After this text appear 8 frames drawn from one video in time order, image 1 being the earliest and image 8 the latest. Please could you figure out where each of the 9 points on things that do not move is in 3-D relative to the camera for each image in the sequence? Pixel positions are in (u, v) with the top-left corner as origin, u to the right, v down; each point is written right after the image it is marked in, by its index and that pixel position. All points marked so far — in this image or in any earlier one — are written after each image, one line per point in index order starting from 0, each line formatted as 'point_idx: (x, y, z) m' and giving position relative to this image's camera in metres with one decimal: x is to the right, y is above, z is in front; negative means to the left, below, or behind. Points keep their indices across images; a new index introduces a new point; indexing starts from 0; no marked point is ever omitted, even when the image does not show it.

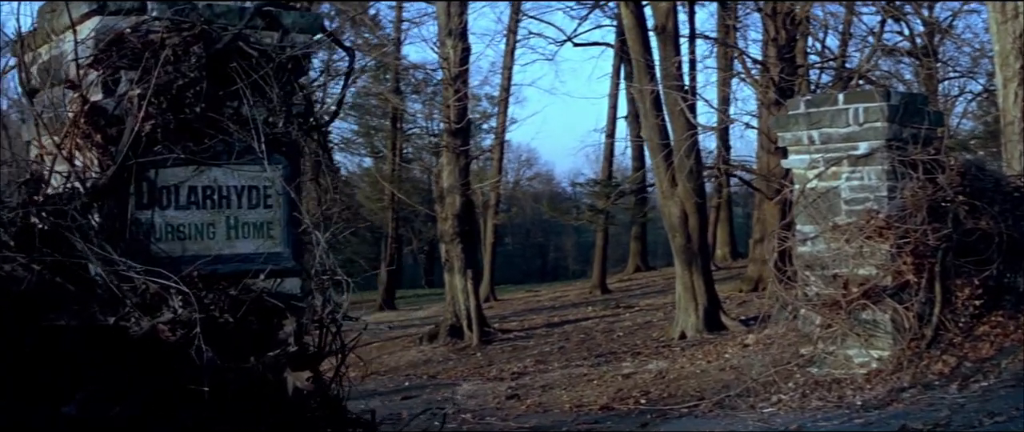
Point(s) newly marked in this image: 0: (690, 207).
0: (+2.1, +0.1, +12.8) m
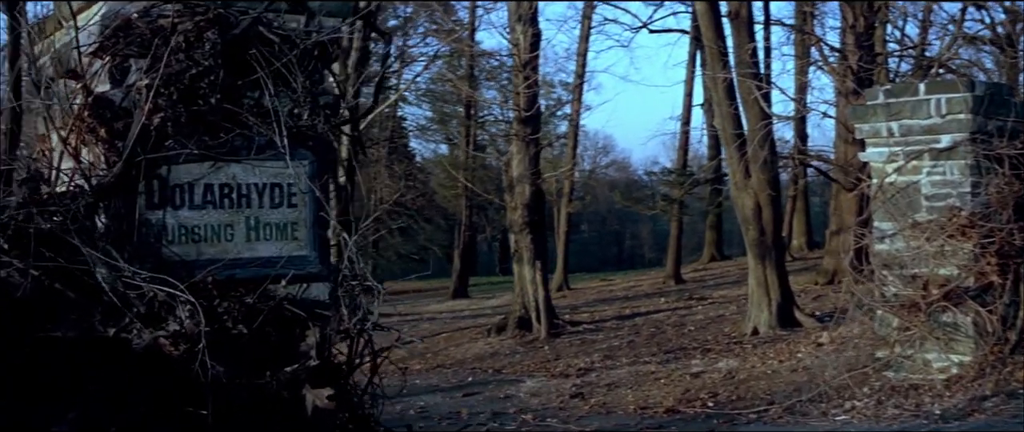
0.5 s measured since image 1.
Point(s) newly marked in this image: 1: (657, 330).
0: (+3.0, +0.2, +12.4) m
1: (+2.2, -1.7, +16.2) m
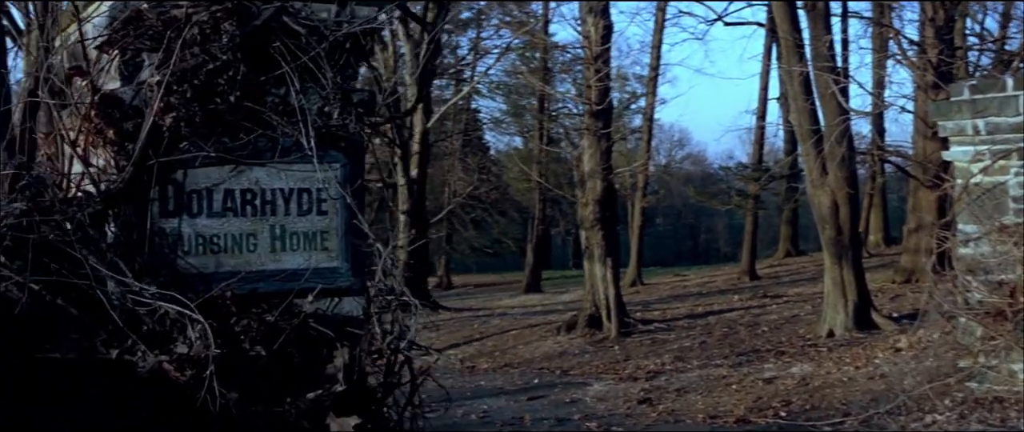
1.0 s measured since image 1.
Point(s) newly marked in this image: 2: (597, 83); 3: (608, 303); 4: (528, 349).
0: (+3.7, +0.2, +12.1) m
1: (+3.3, -1.7, +15.9) m
2: (+1.3, +2.0, +15.3) m
3: (+1.5, -1.3, +16.1) m
4: (+0.3, -2.1, +16.7) m
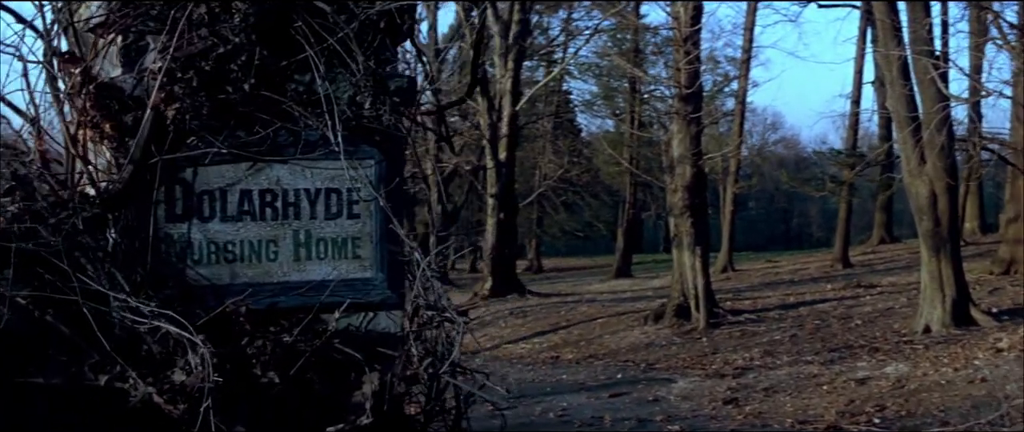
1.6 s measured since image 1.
0: (+4.7, +0.3, +11.6) m
1: (+4.5, -1.6, +15.4) m
2: (+2.5, +2.1, +14.9) m
3: (+2.7, -1.1, +15.8) m
4: (+1.6, -1.9, +16.5) m
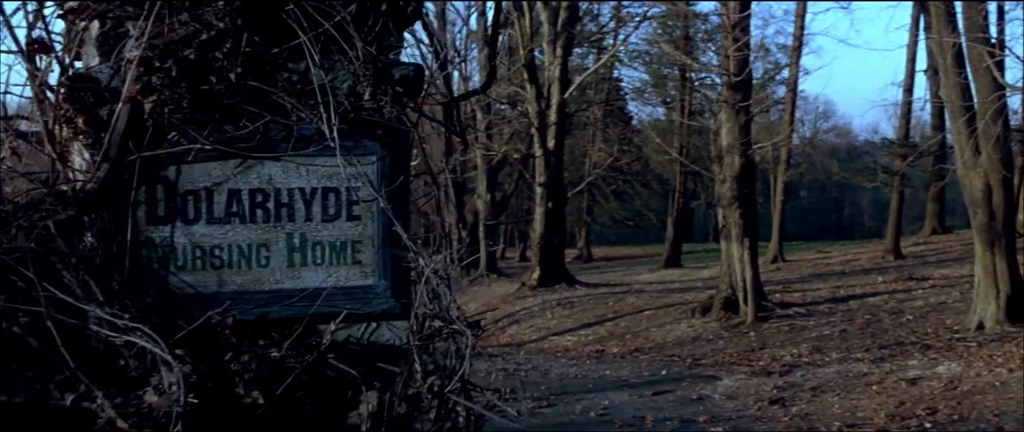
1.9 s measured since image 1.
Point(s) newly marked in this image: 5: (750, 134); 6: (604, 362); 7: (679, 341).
0: (+5.1, +0.4, +11.3) m
1: (+5.2, -1.5, +15.1) m
2: (+3.1, +2.2, +14.7) m
3: (+3.4, -1.0, +15.5) m
4: (+2.3, -1.8, +16.3) m
5: (+3.4, +1.2, +15.0) m
6: (+1.1, -1.8, +12.9) m
7: (+2.4, -1.8, +15.2) m
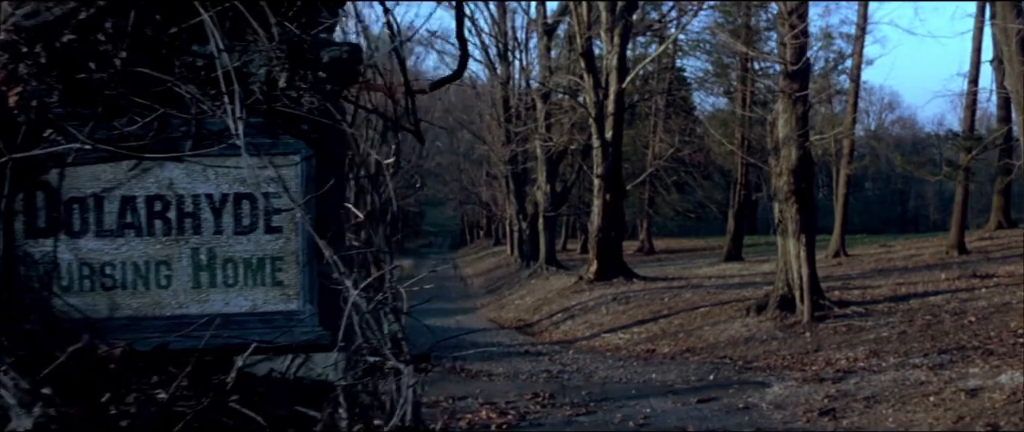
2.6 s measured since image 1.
0: (+5.6, +0.4, +10.7) m
1: (+5.8, -1.4, +14.6) m
2: (+3.7, +2.3, +14.2) m
3: (+4.1, -1.0, +15.1) m
4: (+3.0, -1.7, +15.9) m
5: (+4.1, +1.2, +14.6) m
6: (+1.7, -1.8, +12.6) m
7: (+3.1, -1.7, +14.8) m
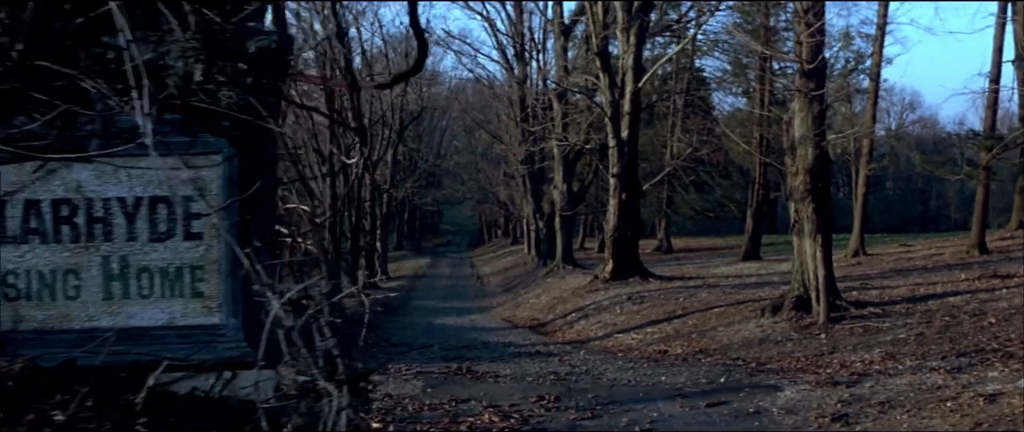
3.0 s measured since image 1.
0: (+5.6, +0.4, +10.4) m
1: (+5.9, -1.4, +14.3) m
2: (+3.8, +2.3, +14.0) m
3: (+4.2, -1.0, +14.8) m
4: (+3.1, -1.7, +15.6) m
5: (+4.2, +1.2, +14.3) m
6: (+1.8, -1.7, +12.4) m
7: (+3.2, -1.7, +14.6) m
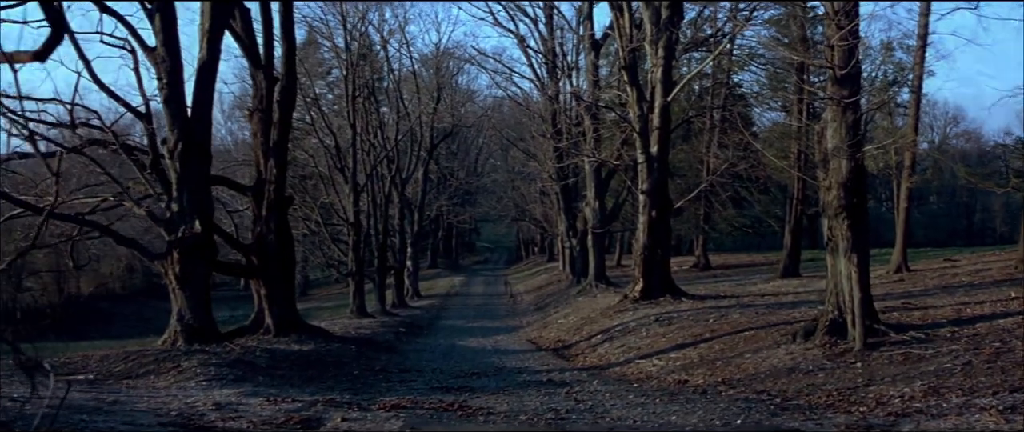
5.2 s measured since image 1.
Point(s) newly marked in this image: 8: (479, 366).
0: (+5.5, +0.3, +9.1) m
1: (+6.0, -1.6, +12.9) m
2: (+3.9, +2.1, +12.7) m
3: (+4.3, -1.2, +13.5) m
4: (+3.2, -2.0, +14.4) m
5: (+4.2, +1.0, +13.0) m
6: (+1.7, -1.9, +11.1) m
7: (+3.3, -1.9, +13.3) m
8: (-0.6, -2.5, +17.2) m
